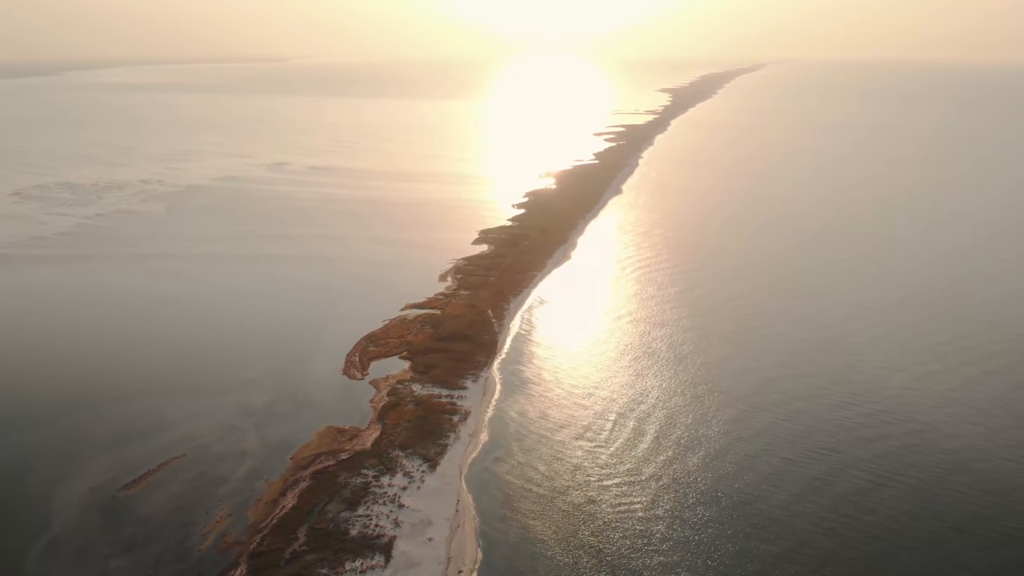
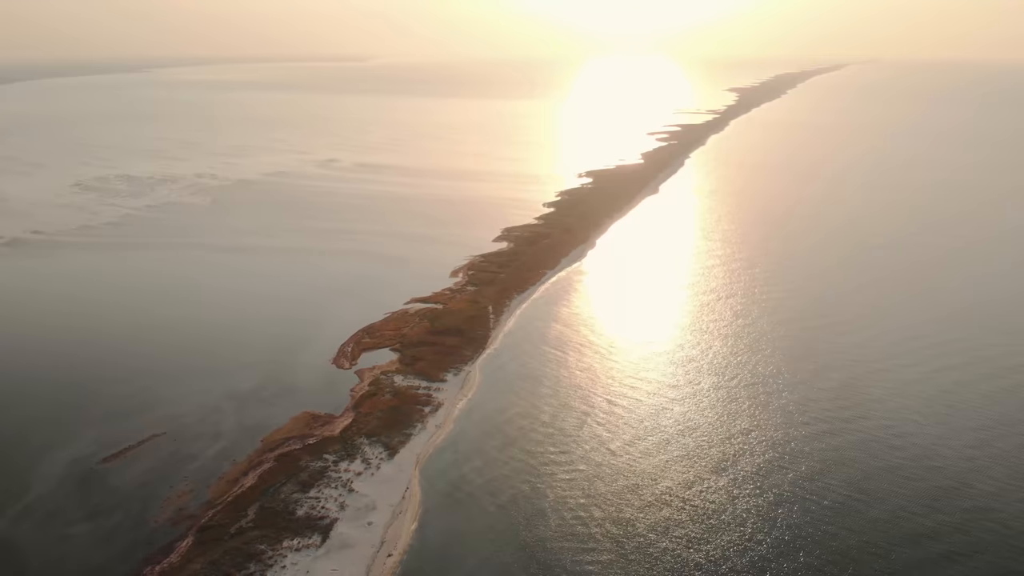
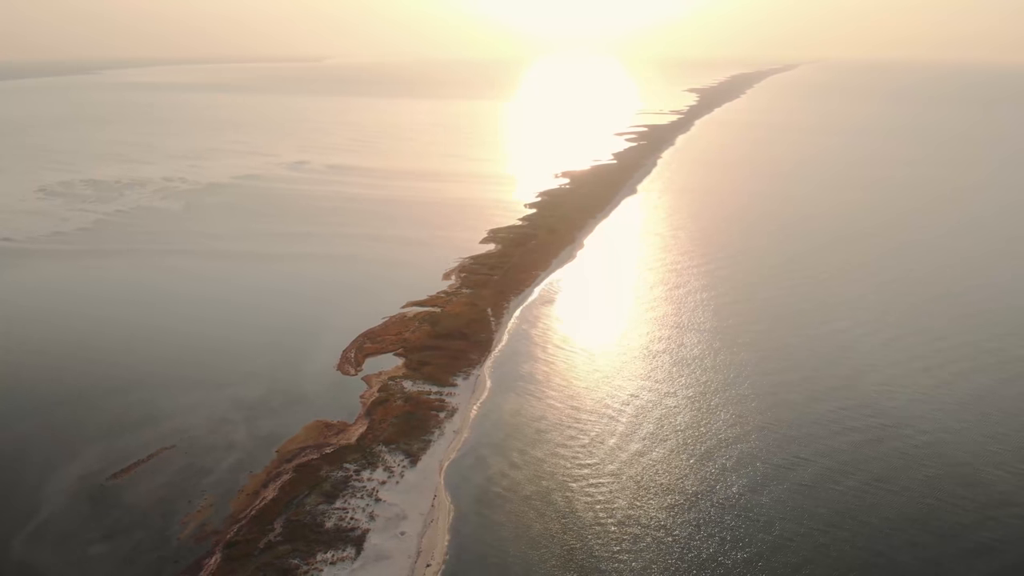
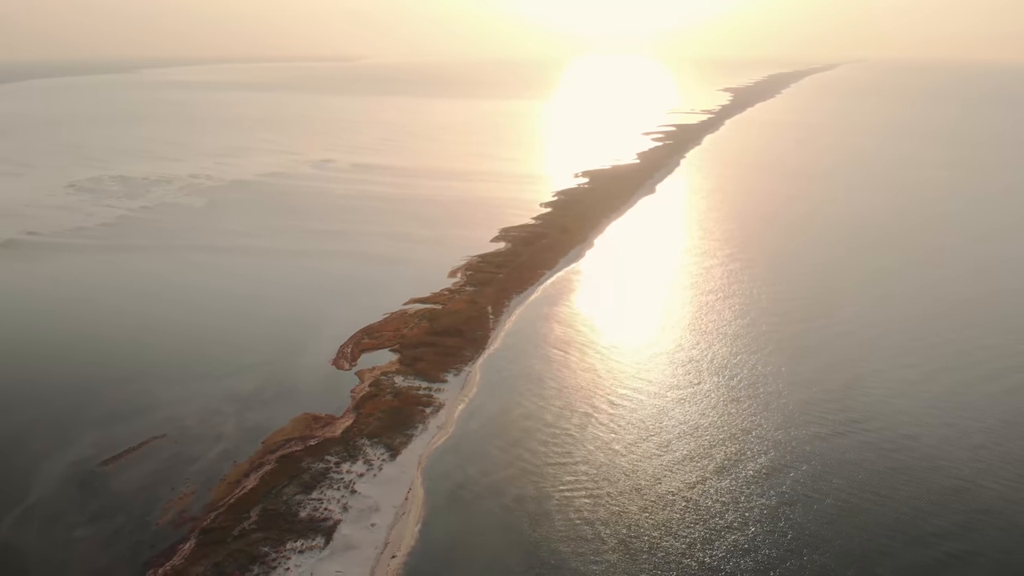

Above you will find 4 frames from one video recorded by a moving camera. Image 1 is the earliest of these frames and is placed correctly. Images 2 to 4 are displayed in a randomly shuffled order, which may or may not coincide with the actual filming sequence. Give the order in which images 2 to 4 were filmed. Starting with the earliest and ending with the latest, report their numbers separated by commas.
3, 4, 2
